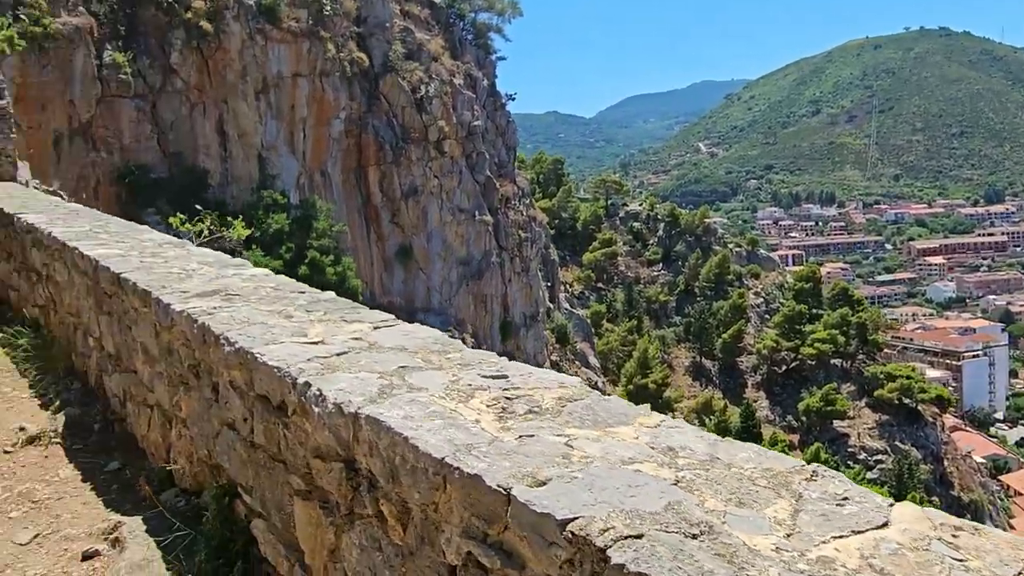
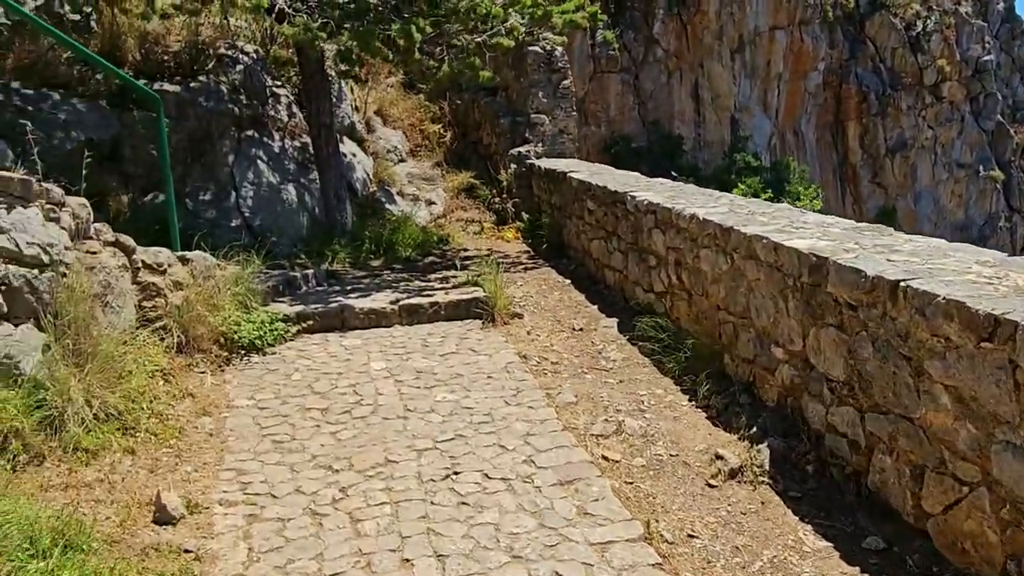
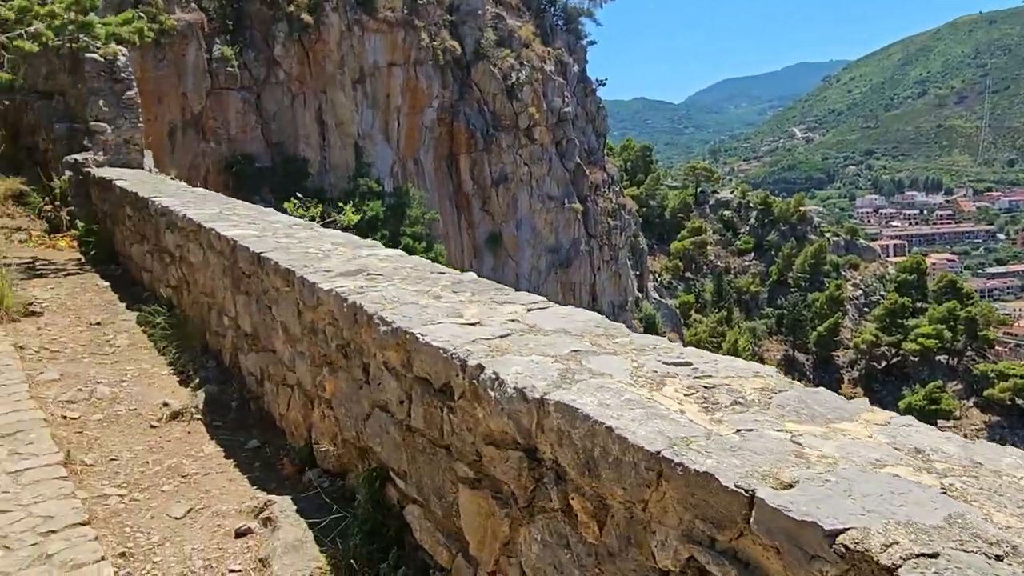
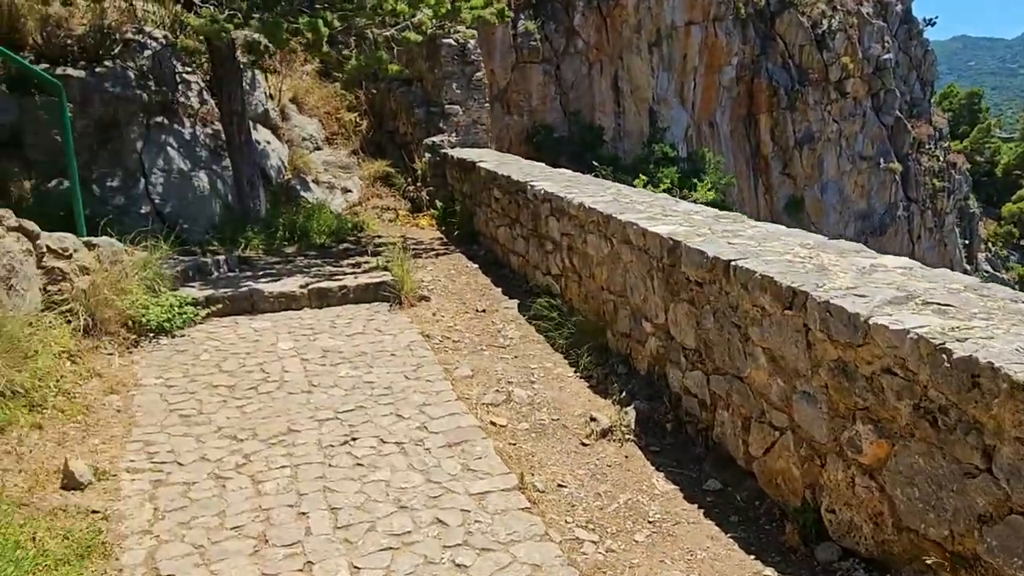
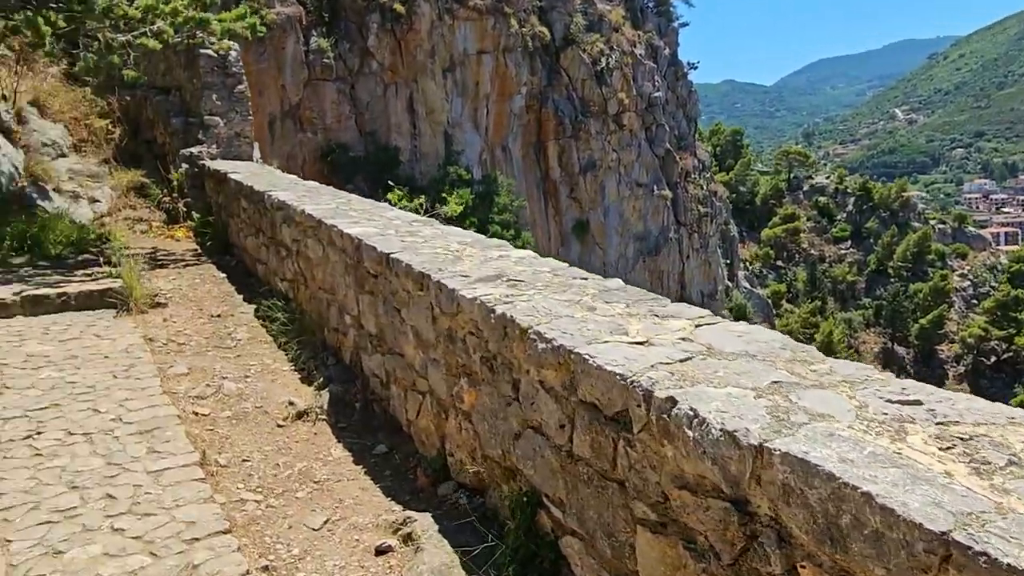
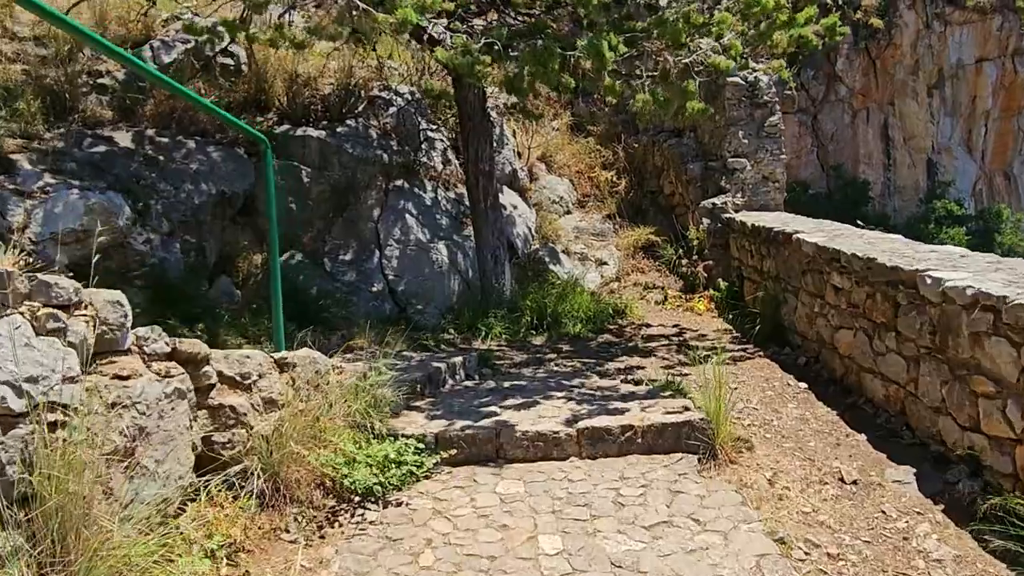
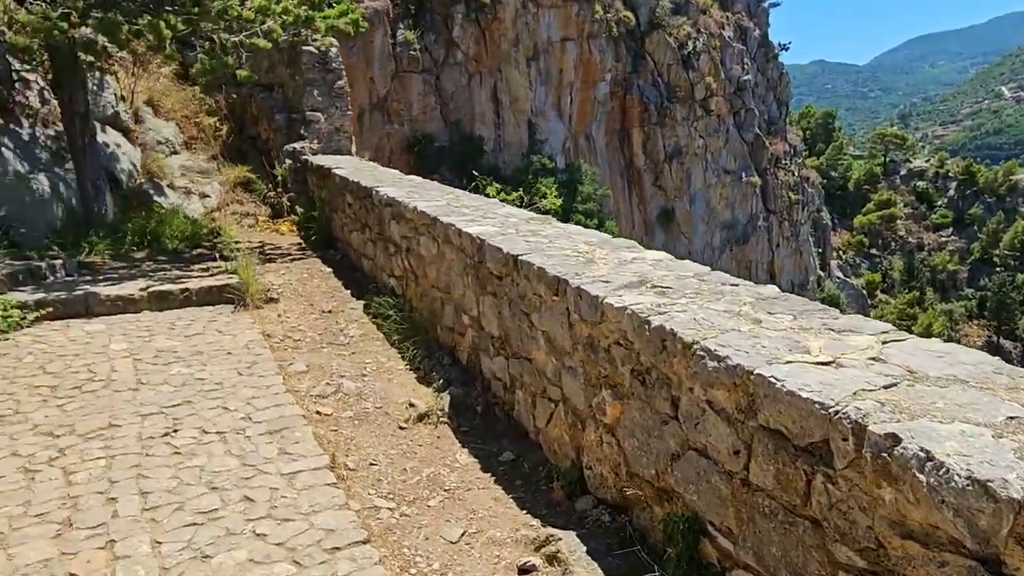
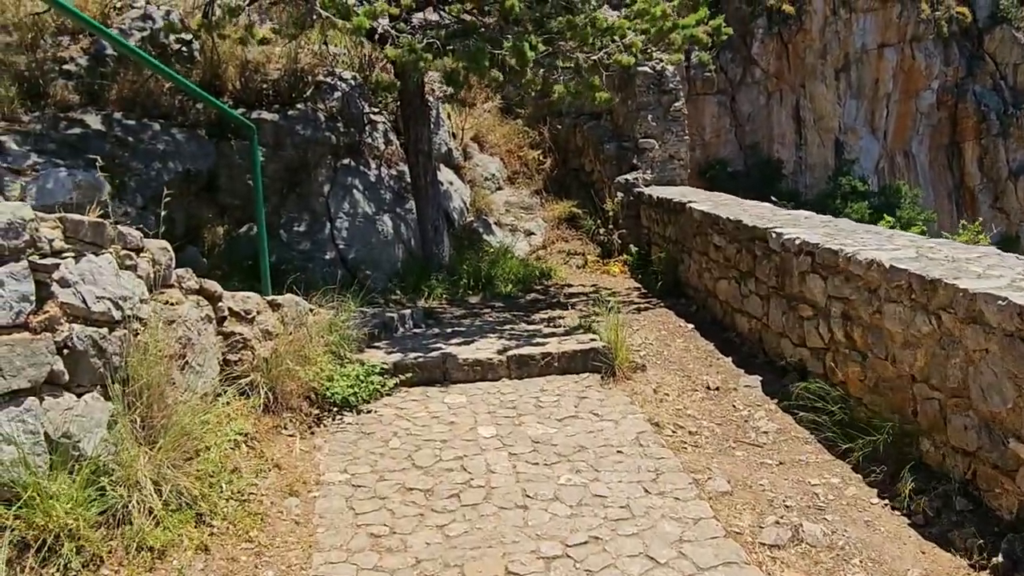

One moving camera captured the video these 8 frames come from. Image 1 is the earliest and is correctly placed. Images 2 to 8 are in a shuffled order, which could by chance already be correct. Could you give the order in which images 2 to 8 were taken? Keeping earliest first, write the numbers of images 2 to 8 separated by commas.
3, 5, 7, 4, 2, 8, 6
